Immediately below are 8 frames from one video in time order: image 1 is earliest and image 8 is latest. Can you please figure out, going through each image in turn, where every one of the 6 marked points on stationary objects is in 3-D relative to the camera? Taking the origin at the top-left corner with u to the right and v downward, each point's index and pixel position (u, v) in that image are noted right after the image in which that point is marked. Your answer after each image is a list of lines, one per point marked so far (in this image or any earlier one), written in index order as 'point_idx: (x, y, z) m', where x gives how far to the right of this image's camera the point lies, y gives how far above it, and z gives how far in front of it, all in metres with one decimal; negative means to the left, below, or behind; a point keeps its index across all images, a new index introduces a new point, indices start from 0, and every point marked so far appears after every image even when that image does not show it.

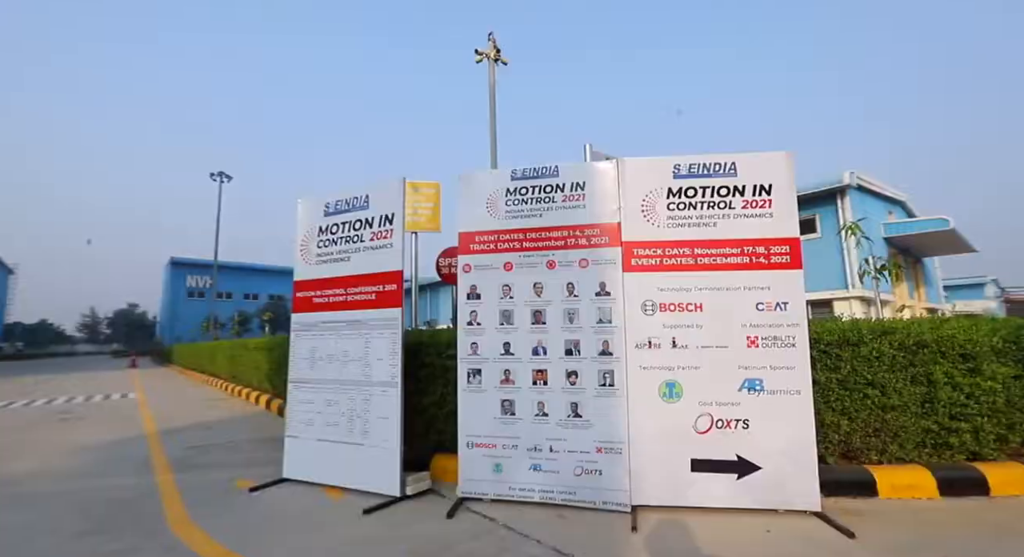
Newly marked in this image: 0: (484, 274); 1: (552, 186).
0: (-0.2, 0.0, +3.6) m
1: (+0.3, +0.7, +3.5) m
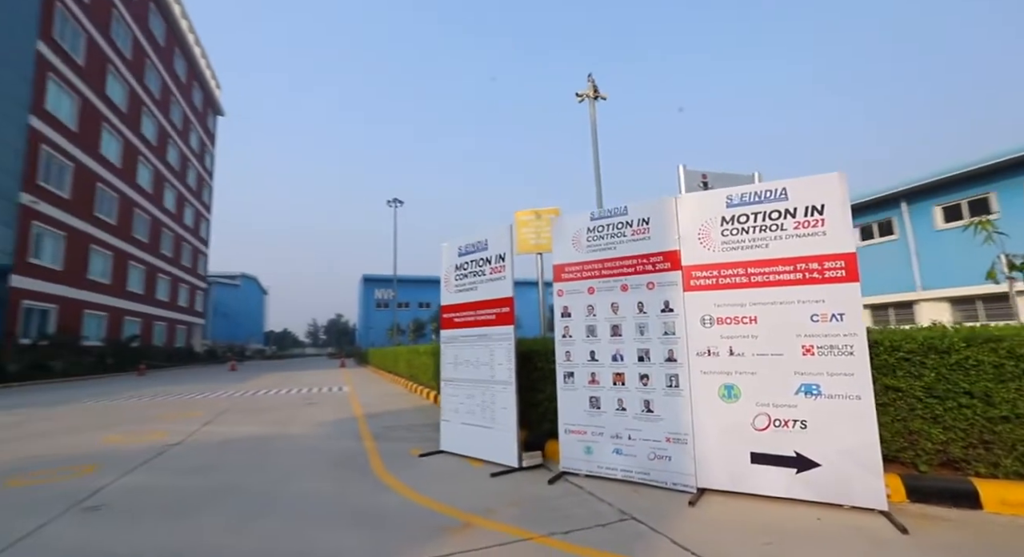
0: (+0.6, -0.2, +4.5) m
1: (+1.0, +0.5, +4.3) m
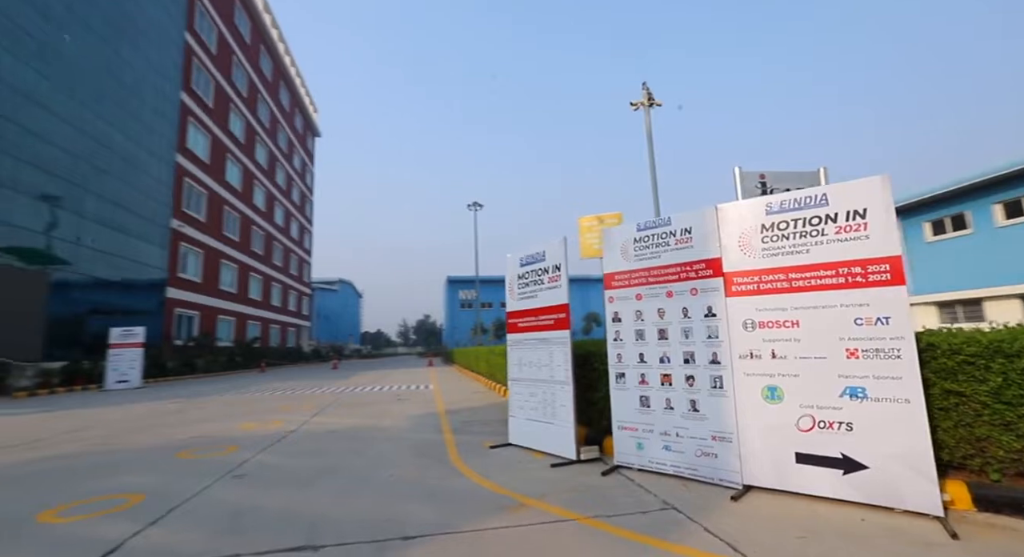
0: (+1.2, -0.3, +4.8) m
1: (+1.5, +0.4, +4.5) m
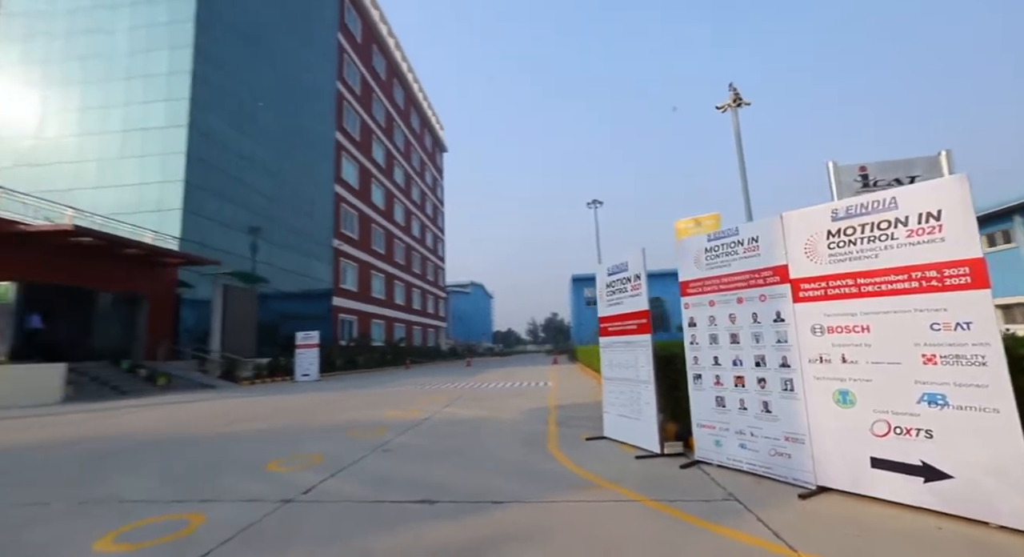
0: (+2.1, -0.3, +5.1) m
1: (+2.3, +0.4, +4.7) m
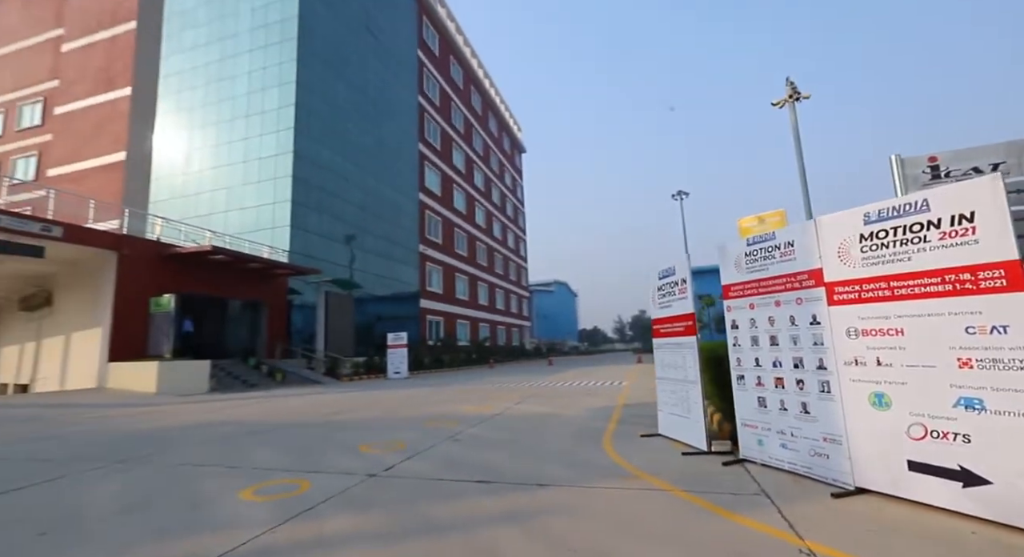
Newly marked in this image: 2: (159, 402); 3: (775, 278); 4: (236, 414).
0: (+2.6, -0.4, +5.3) m
1: (+2.8, +0.3, +4.8) m
2: (-11.4, -4.0, +14.7) m
3: (+2.8, 0.0, +4.8) m
4: (-6.7, -3.4, +11.3) m
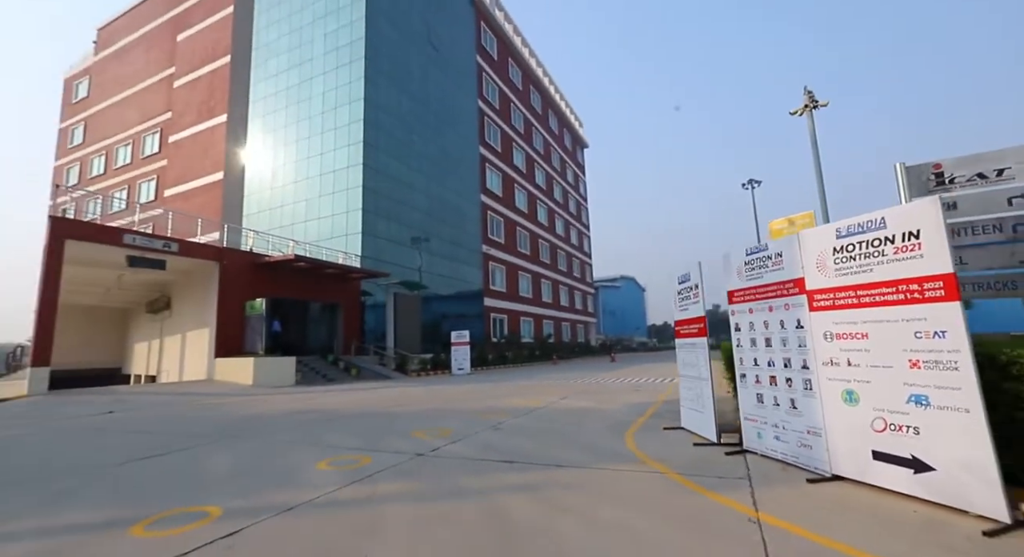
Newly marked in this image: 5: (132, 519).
0: (+2.9, -0.5, +5.8) m
1: (+2.9, +0.3, +5.3) m
2: (-9.6, -4.2, +17.1) m
3: (+3.0, -0.1, +5.3) m
4: (-5.5, -3.6, +13.1) m
5: (-3.5, -2.2, +4.3) m
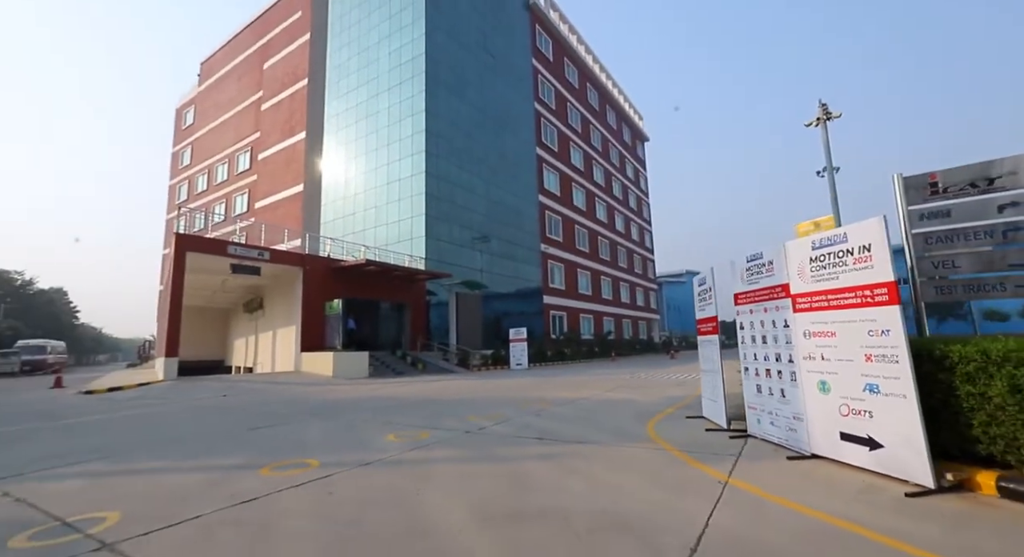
0: (+3.3, -0.5, +6.5) m
1: (+3.3, +0.2, +6.0) m
2: (-7.5, -4.4, +19.4) m
3: (+3.3, -0.1, +6.0) m
4: (-4.0, -3.7, +14.8) m
5: (-3.2, -2.4, +5.9) m
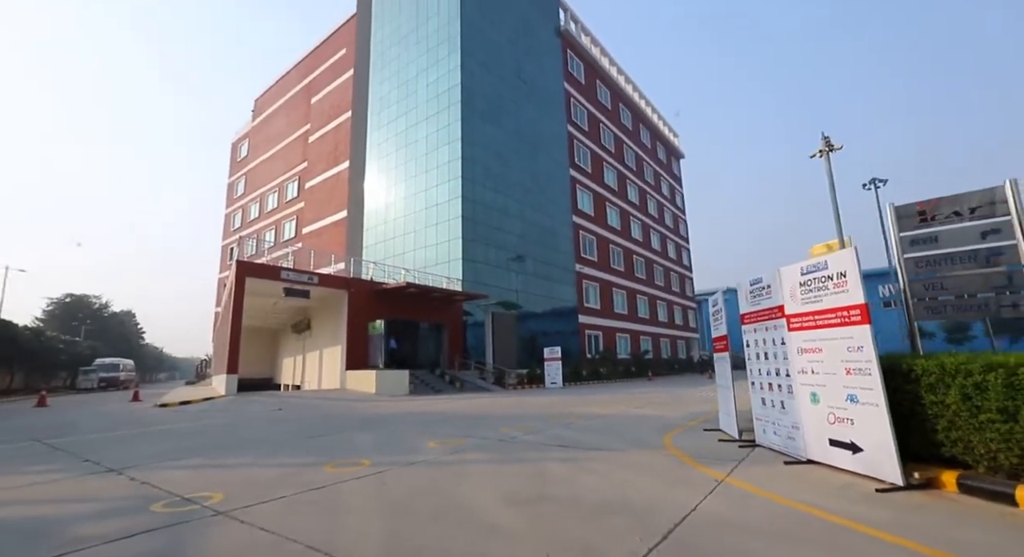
0: (+3.7, -0.9, +7.1) m
1: (+3.6, -0.1, +6.6) m
2: (-6.0, -5.4, +20.6) m
3: (+3.7, -0.5, +6.6) m
4: (-2.9, -4.5, +15.8) m
5: (-2.9, -2.8, +6.9) m
